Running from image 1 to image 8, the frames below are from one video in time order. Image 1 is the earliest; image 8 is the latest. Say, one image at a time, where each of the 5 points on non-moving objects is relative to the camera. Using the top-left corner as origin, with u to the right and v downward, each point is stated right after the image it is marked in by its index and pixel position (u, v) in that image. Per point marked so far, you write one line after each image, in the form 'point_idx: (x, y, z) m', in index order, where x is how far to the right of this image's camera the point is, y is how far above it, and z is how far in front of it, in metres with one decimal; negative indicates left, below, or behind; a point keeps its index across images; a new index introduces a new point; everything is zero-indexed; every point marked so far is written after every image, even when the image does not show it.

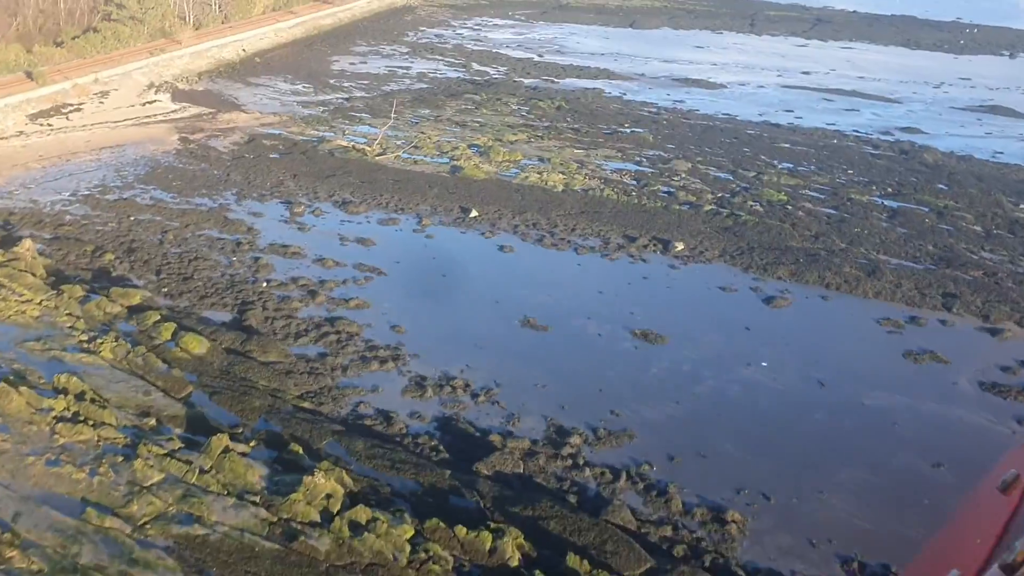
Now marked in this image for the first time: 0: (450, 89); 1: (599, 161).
0: (-1.2, +3.9, +18.3) m
1: (+1.2, +1.8, +13.2) m
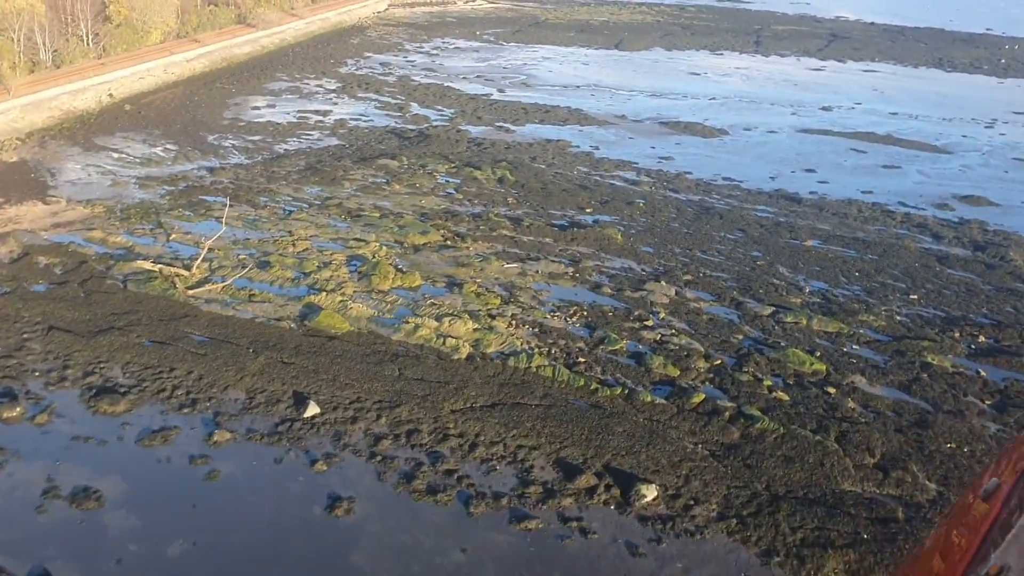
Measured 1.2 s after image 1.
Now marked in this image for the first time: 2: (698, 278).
0: (-2.2, +2.1, +14.0) m
1: (+0.2, +0.1, +8.8) m
2: (+1.8, +0.1, +9.1) m
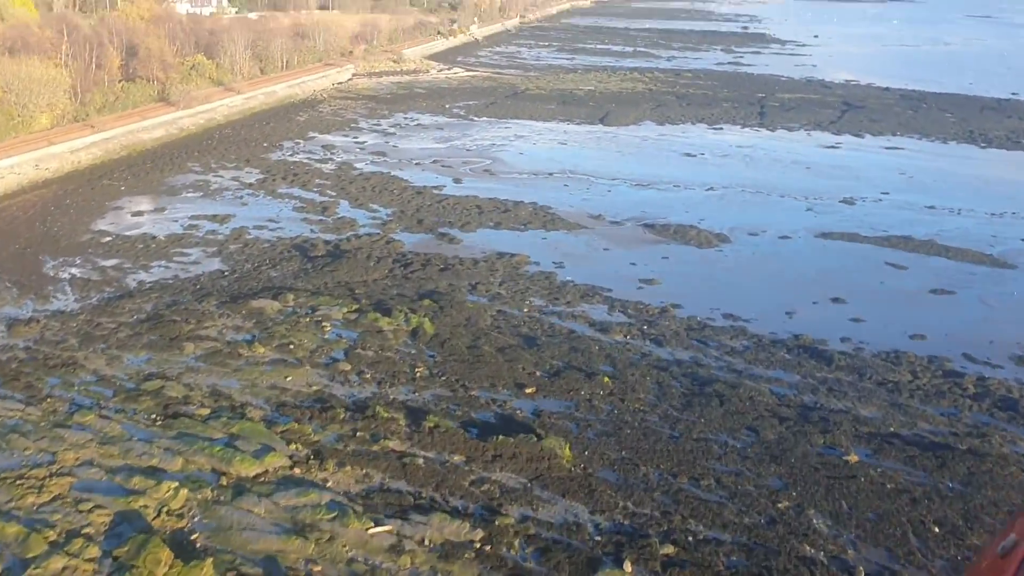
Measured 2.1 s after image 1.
0: (-3.0, +0.2, +10.6) m
1: (-0.5, -1.6, +5.4) m
2: (+1.0, -1.6, +5.6) m
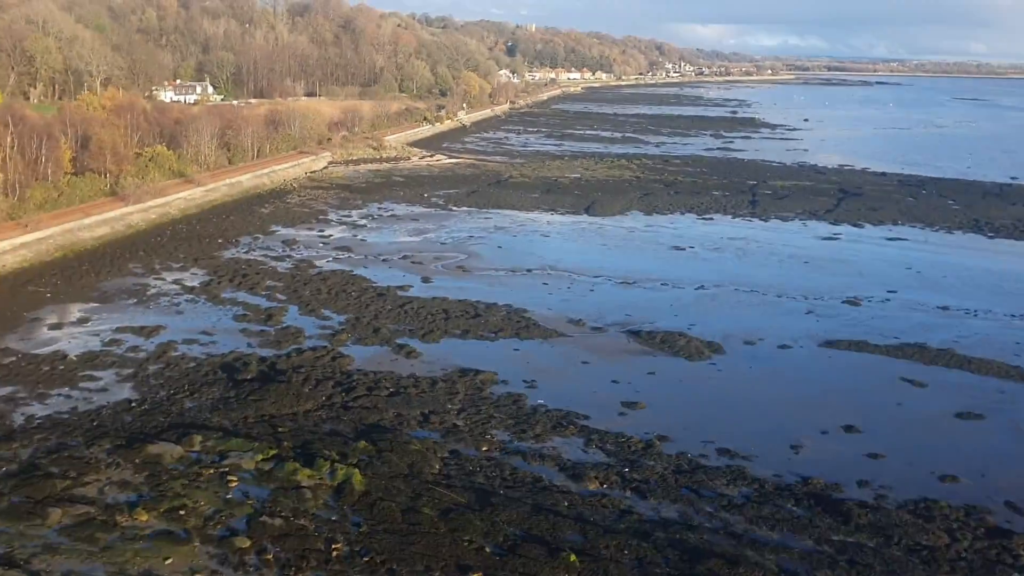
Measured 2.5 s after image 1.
0: (-3.4, -1.1, +9.1) m
1: (-0.9, -2.4, +3.7) m
2: (+0.6, -2.4, +3.9) m
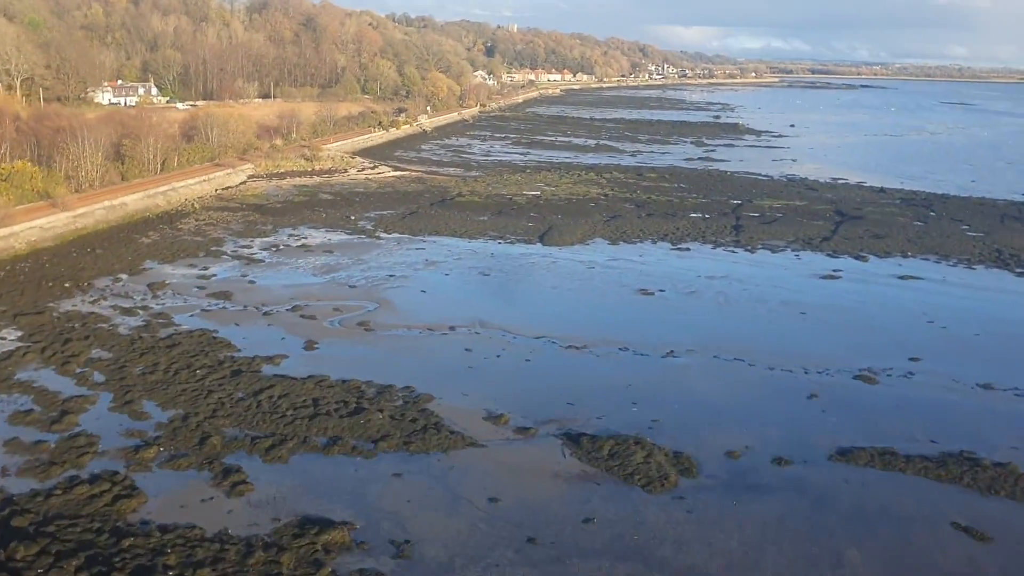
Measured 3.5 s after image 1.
0: (-4.4, -2.0, +5.5) m
1: (-1.8, -3.2, +0.1) m
2: (-0.3, -3.2, +0.4) m
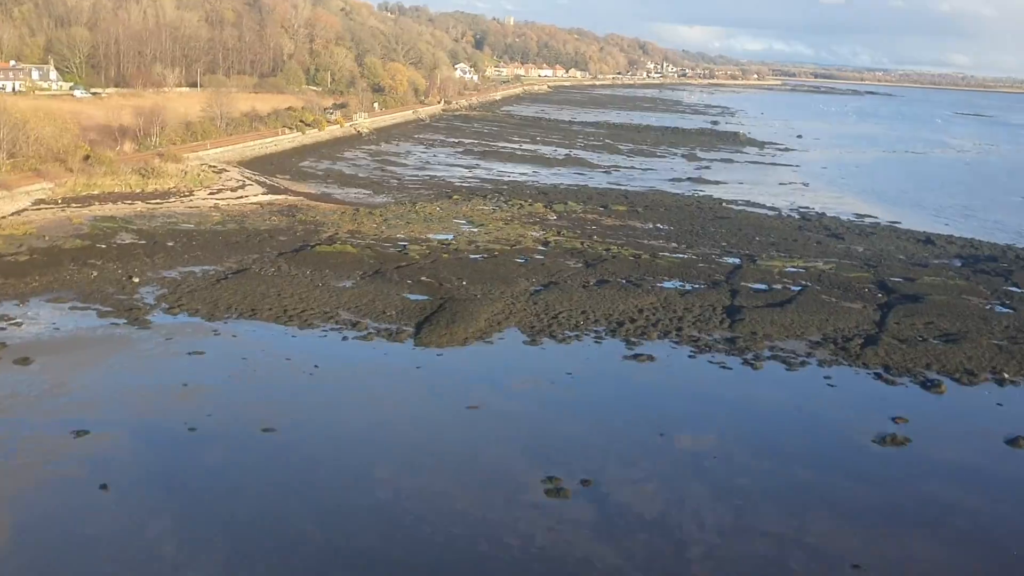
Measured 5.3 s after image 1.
0: (-6.2, -3.4, -1.6) m
1: (-3.6, -4.8, -7.0) m
2: (-2.1, -4.9, -6.7) m
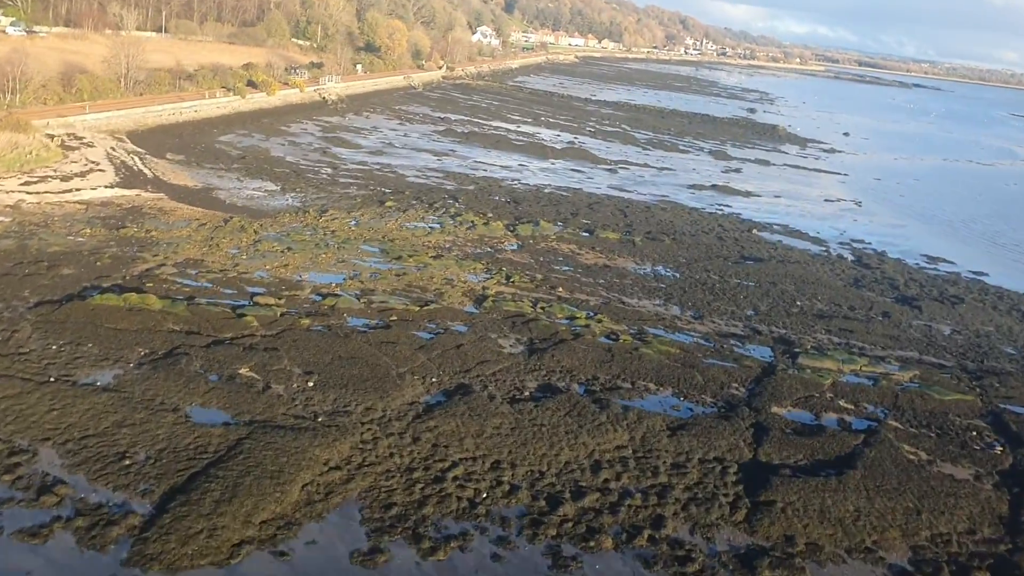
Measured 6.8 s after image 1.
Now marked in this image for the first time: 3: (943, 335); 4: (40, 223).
0: (-7.9, -4.5, -6.9) m
1: (-5.6, -6.2, -12.3) m
2: (-4.0, -6.4, -12.0) m
3: (+5.8, -0.6, +12.2) m
4: (-5.9, +0.8, +11.8) m
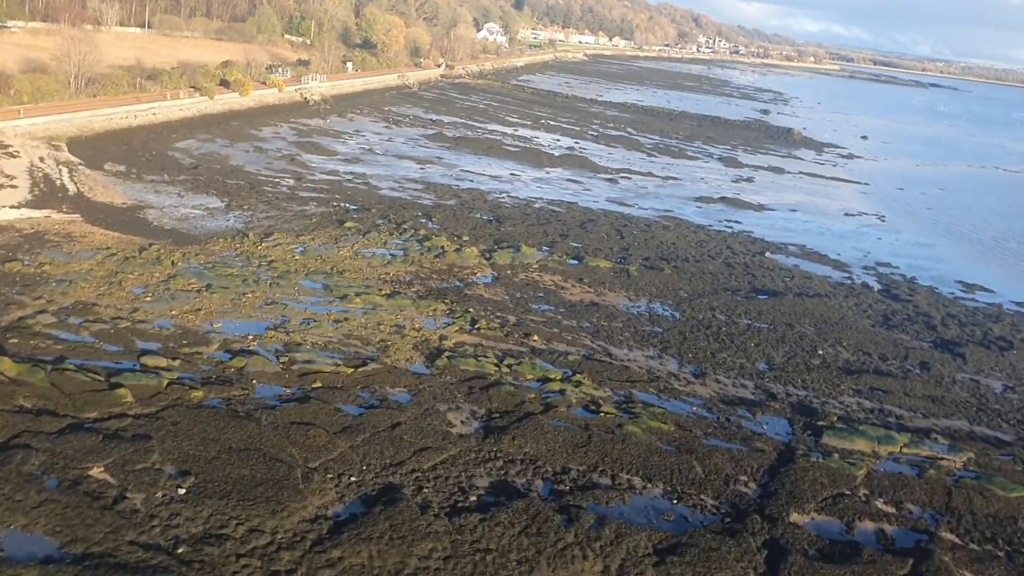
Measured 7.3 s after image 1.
0: (-8.5, -5.0, -8.9) m
1: (-6.3, -6.8, -14.2) m
2: (-4.7, -6.9, -14.0) m
3: (+5.4, -1.1, +10.1) m
4: (-6.3, +0.3, +9.8) m
